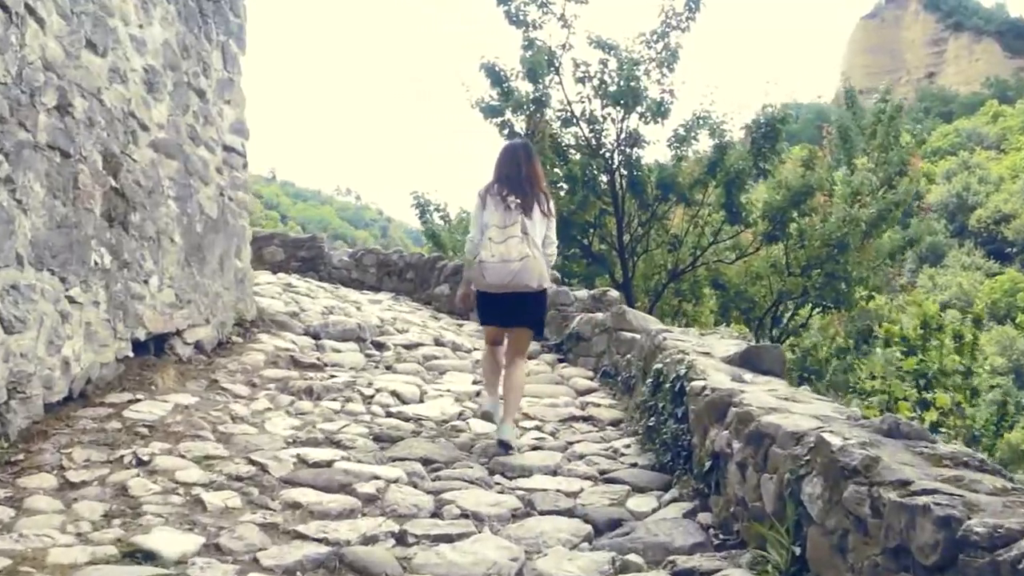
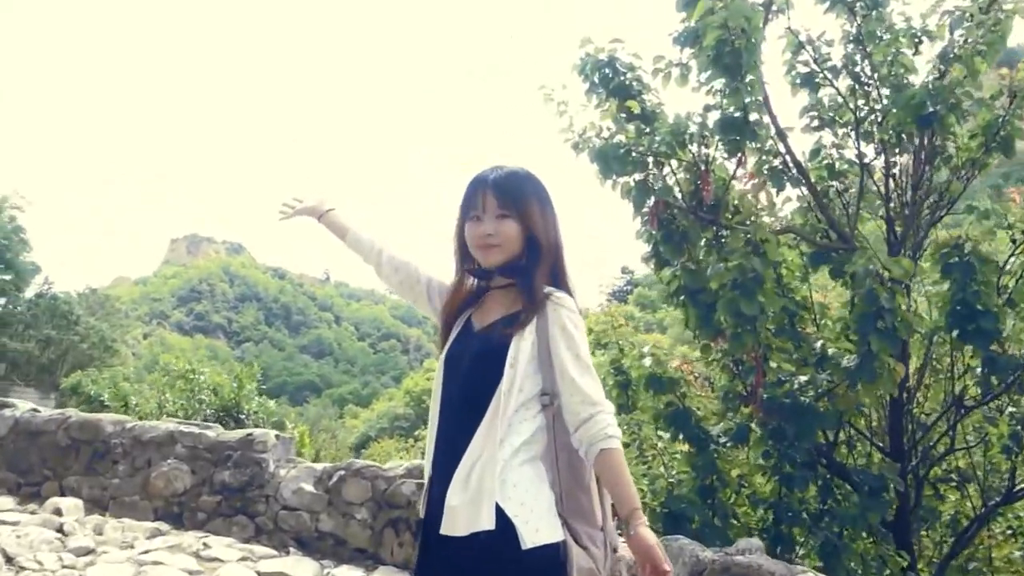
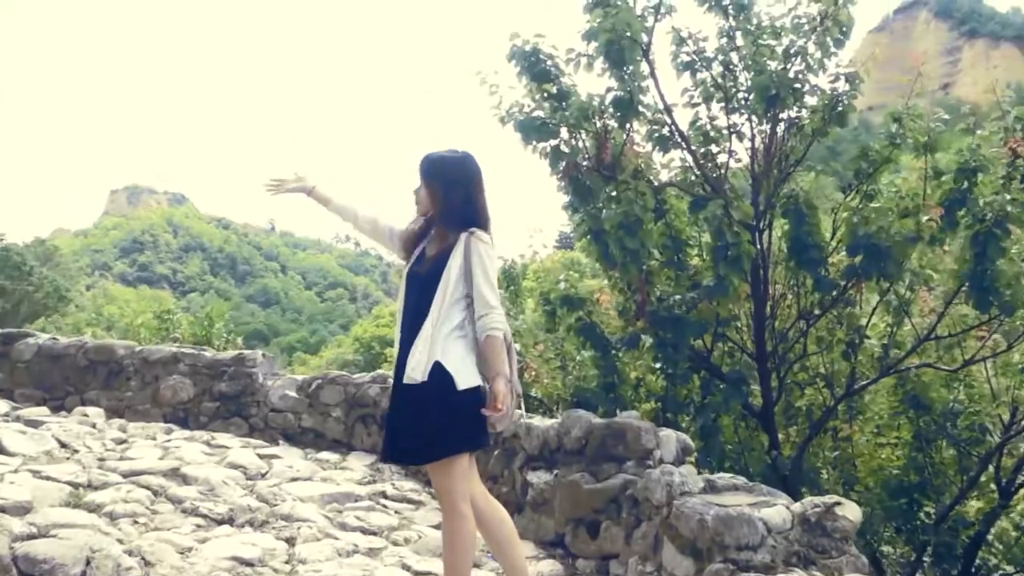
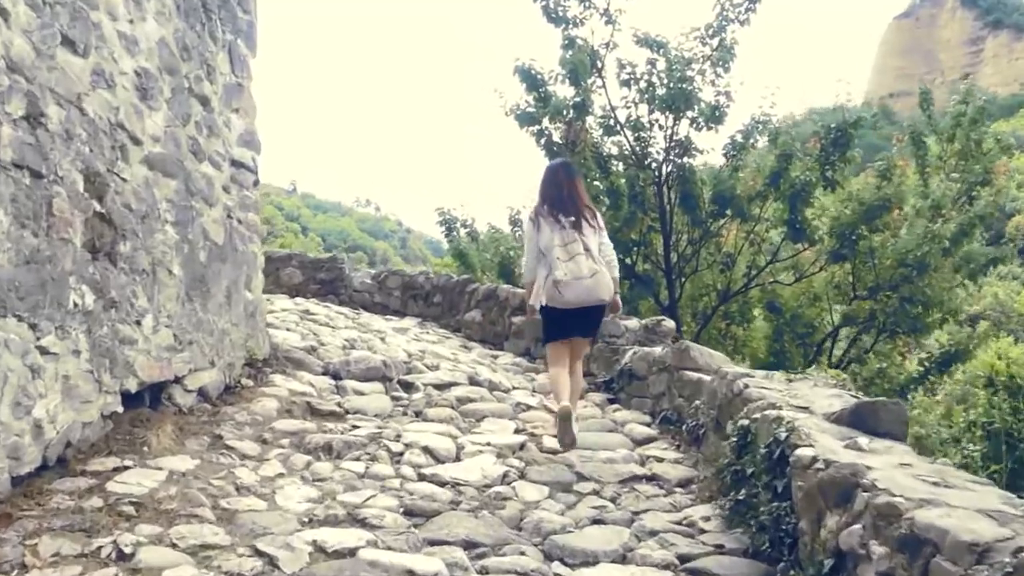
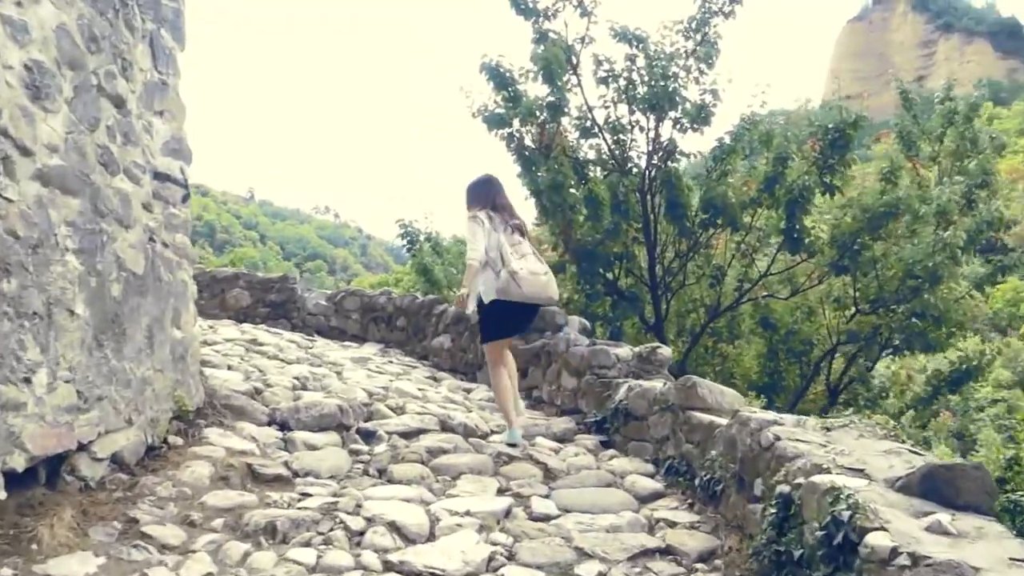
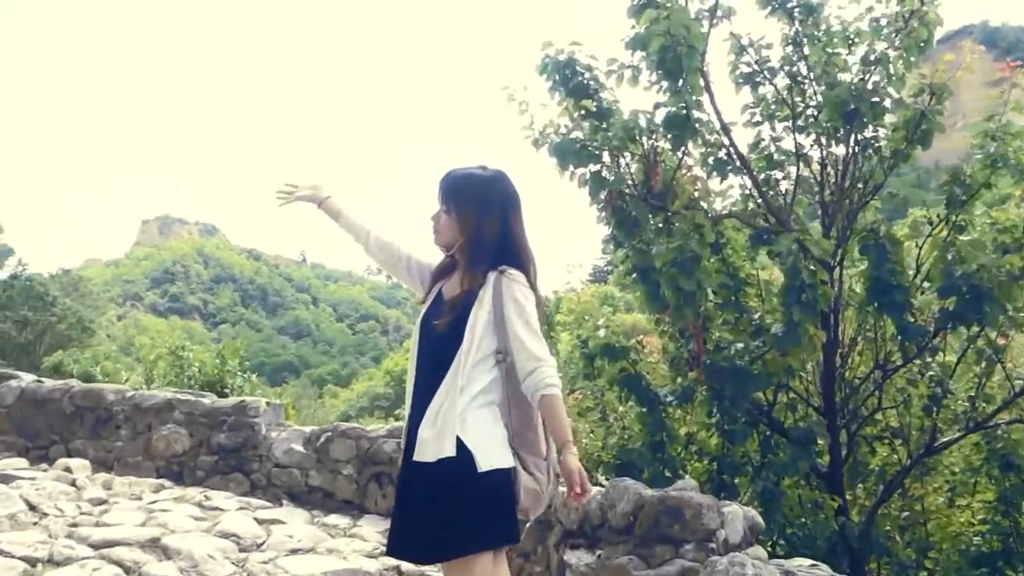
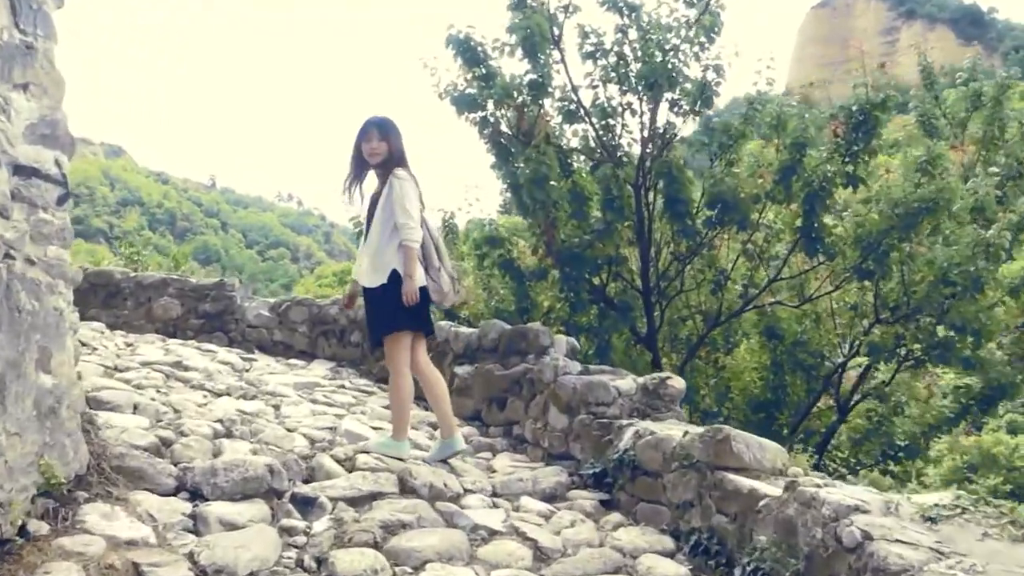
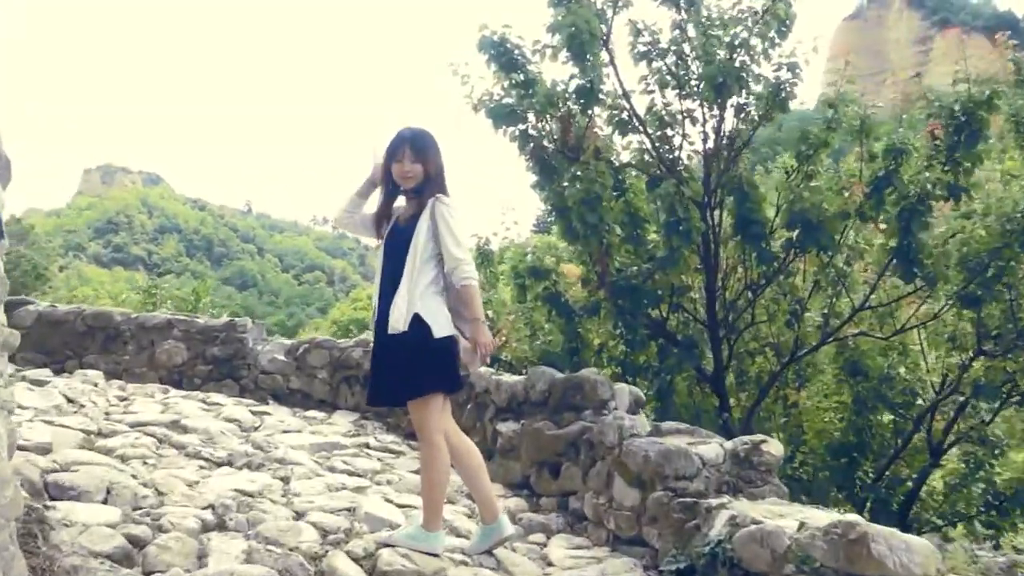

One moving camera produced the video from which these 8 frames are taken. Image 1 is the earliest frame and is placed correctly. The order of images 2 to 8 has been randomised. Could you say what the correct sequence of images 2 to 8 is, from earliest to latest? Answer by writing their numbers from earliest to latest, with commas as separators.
4, 5, 7, 8, 3, 6, 2
